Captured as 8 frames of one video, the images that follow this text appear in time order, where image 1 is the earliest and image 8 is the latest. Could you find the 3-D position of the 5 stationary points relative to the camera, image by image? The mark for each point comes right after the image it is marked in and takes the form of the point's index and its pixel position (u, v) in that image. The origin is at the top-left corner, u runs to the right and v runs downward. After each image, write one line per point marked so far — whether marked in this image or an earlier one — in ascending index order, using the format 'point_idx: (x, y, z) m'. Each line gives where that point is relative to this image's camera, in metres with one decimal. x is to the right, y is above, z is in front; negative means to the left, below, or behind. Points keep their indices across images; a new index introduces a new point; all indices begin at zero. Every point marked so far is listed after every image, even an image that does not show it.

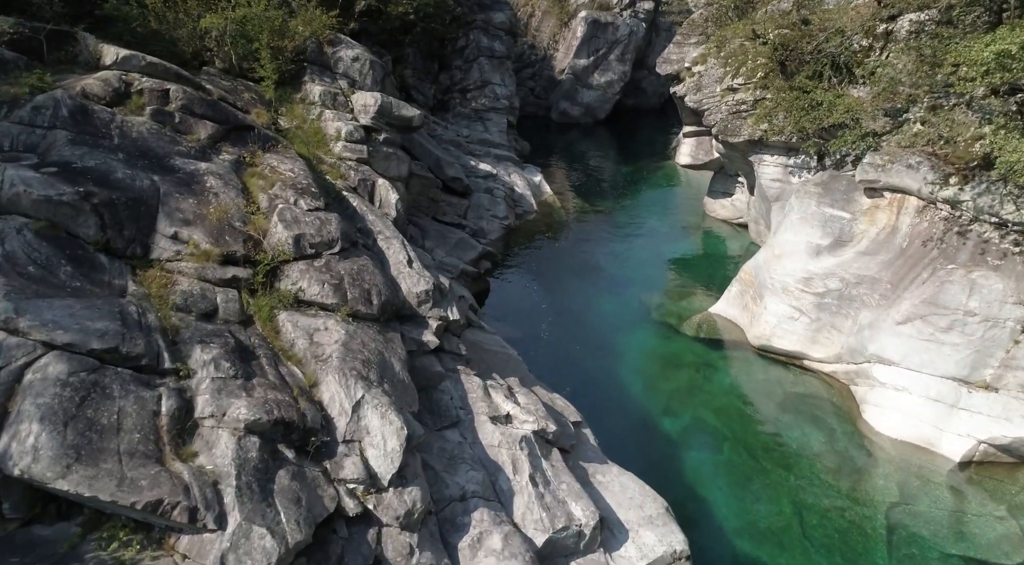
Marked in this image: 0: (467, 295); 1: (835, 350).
0: (-1.1, -0.3, +18.5) m
1: (+7.5, -1.6, +17.6) m
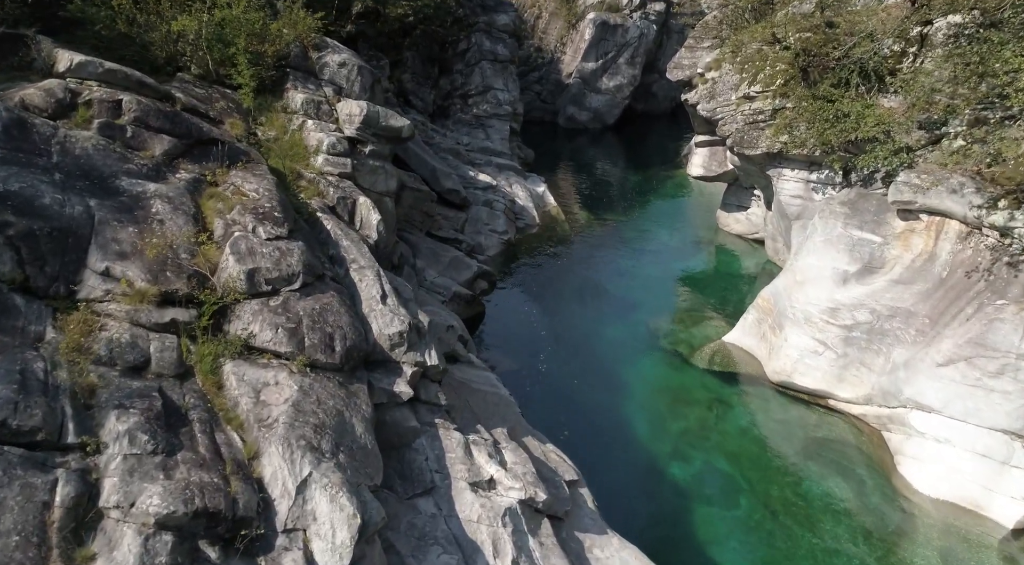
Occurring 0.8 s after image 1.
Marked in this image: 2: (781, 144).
0: (-1.2, -1.0, +16.8) m
1: (+7.4, -2.3, +15.8) m
2: (+7.1, +3.7, +20.1) m
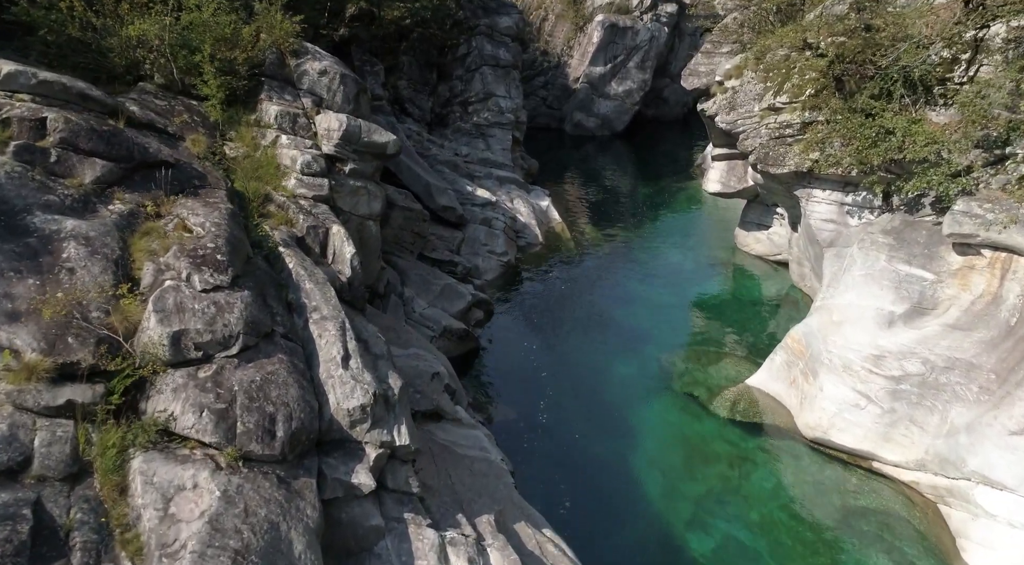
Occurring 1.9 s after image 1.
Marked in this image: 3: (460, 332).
0: (-1.3, -1.8, +14.7) m
1: (+7.2, -3.1, +13.5) m
2: (+7.1, +2.8, +17.9) m
3: (-1.3, -1.3, +18.8) m
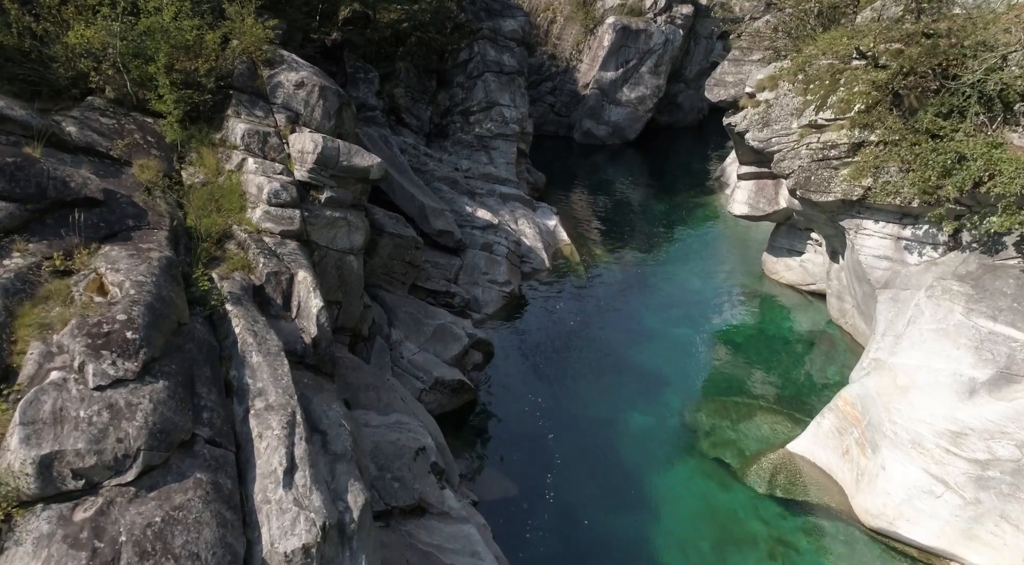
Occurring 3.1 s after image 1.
0: (-1.3, -2.7, +12.2) m
1: (+7.2, -4.0, +11.0) m
2: (+7.1, +1.9, +15.3) m
3: (-1.3, -2.2, +16.4) m
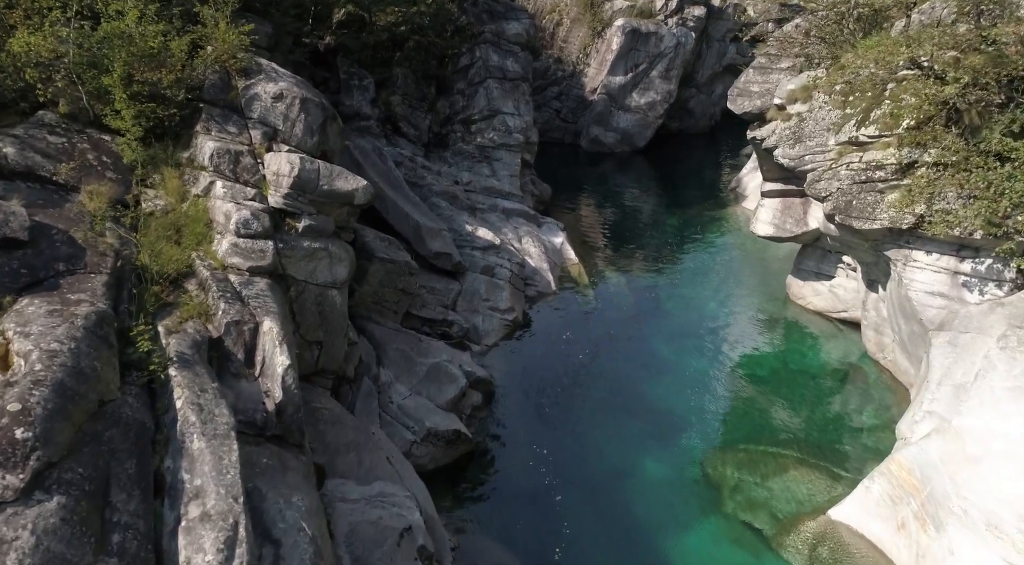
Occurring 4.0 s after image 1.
0: (-1.3, -3.4, +10.4) m
1: (+7.2, -4.7, +9.1) m
2: (+7.2, +1.2, +13.5) m
3: (-1.2, -2.9, +14.5) m
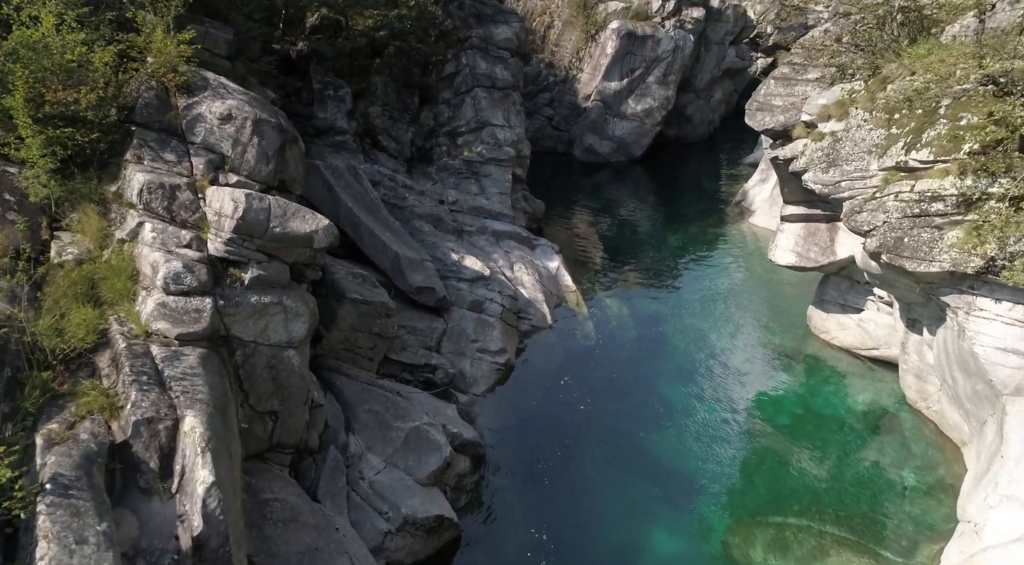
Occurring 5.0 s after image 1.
0: (-1.4, -4.3, +8.1) m
1: (+7.2, -5.6, +6.9) m
2: (+7.0, +0.3, +11.2) m
3: (-1.3, -3.8, +12.2) m
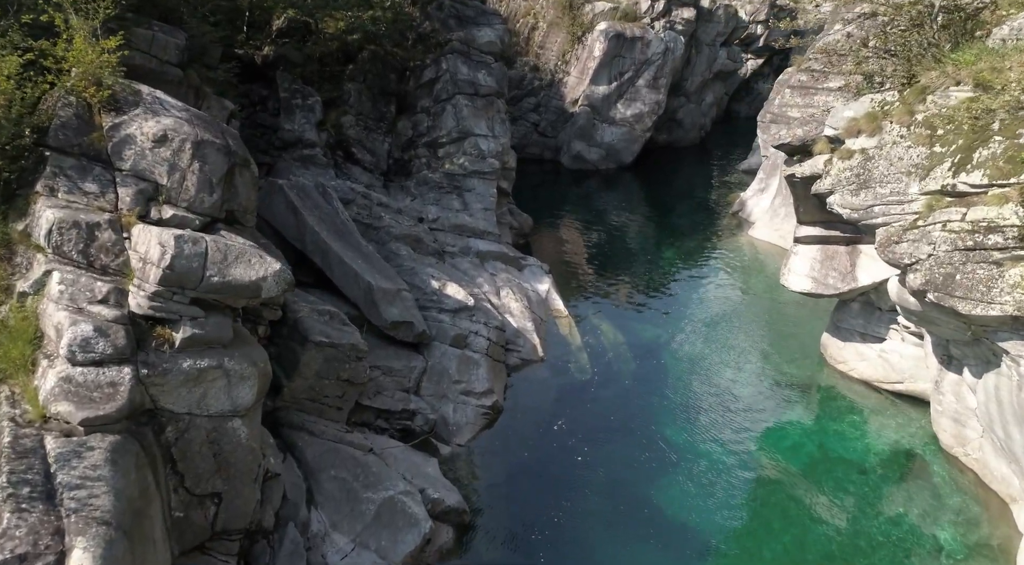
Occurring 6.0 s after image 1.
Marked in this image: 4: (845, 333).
0: (-1.4, -5.0, +6.1) m
1: (+7.2, -6.2, +5.1) m
2: (+6.9, -0.3, +9.5) m
3: (-1.4, -4.6, +10.2) m
4: (+8.1, -1.3, +18.4) m
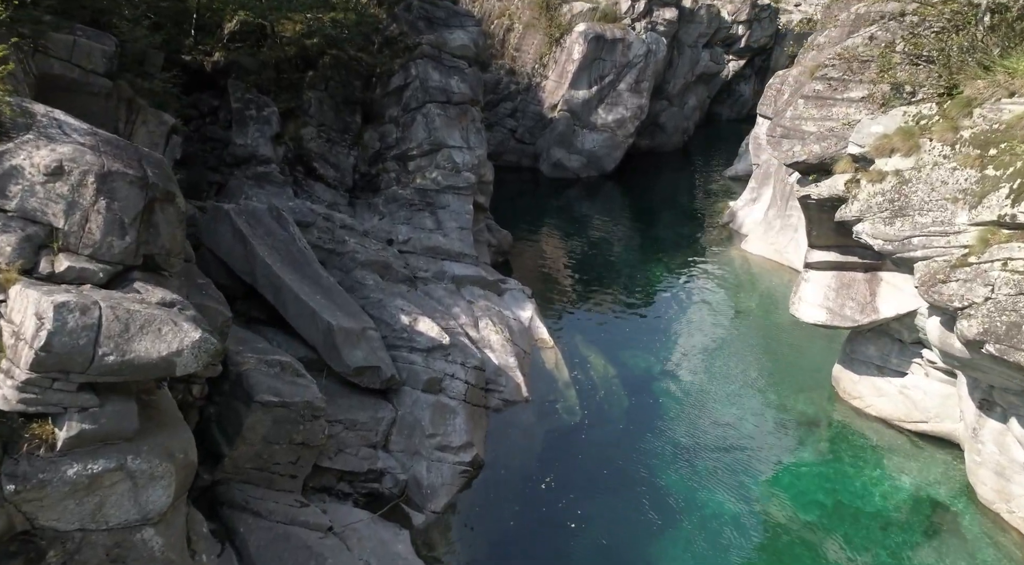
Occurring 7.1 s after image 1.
0: (-1.4, -5.8, +4.1) m
1: (+7.2, -6.8, +3.3) m
2: (+6.7, -0.9, +7.7) m
3: (-1.6, -5.3, +8.2) m
4: (+7.7, -1.9, +16.6) m
